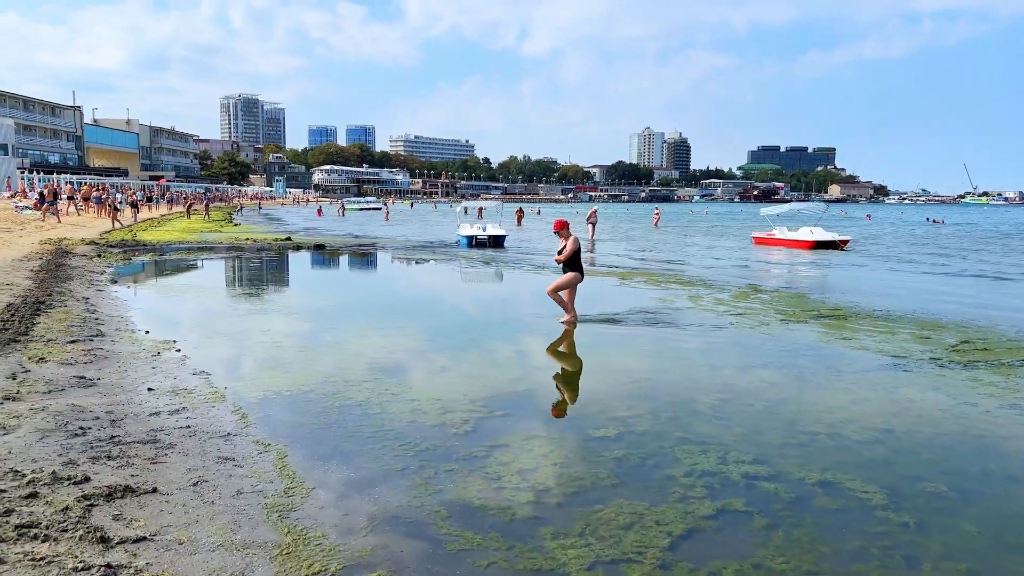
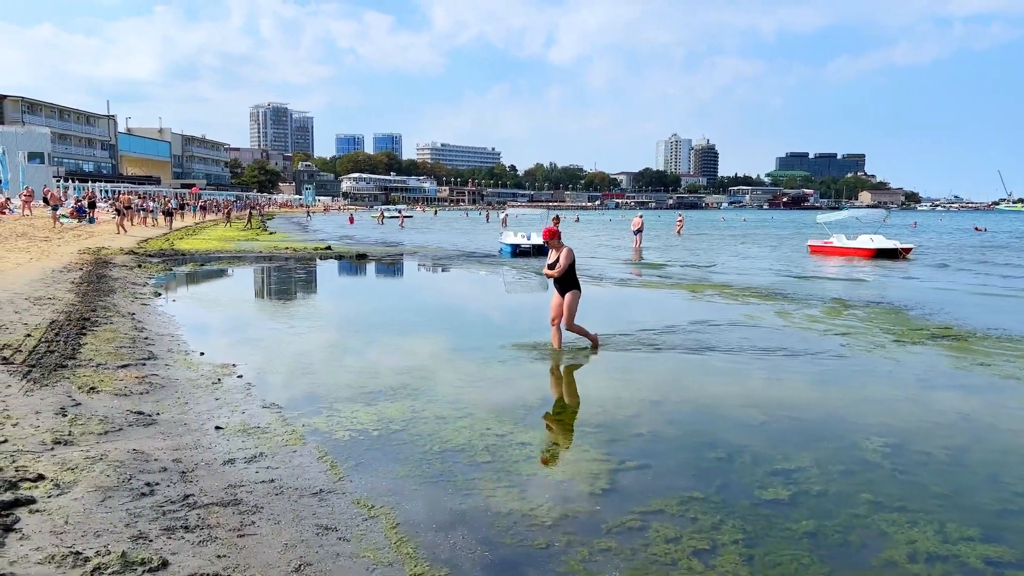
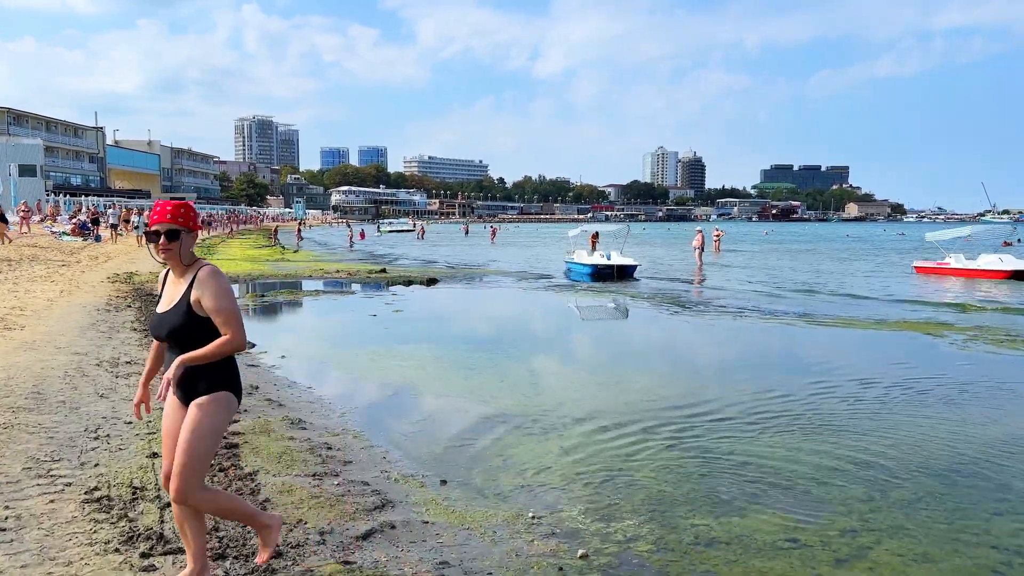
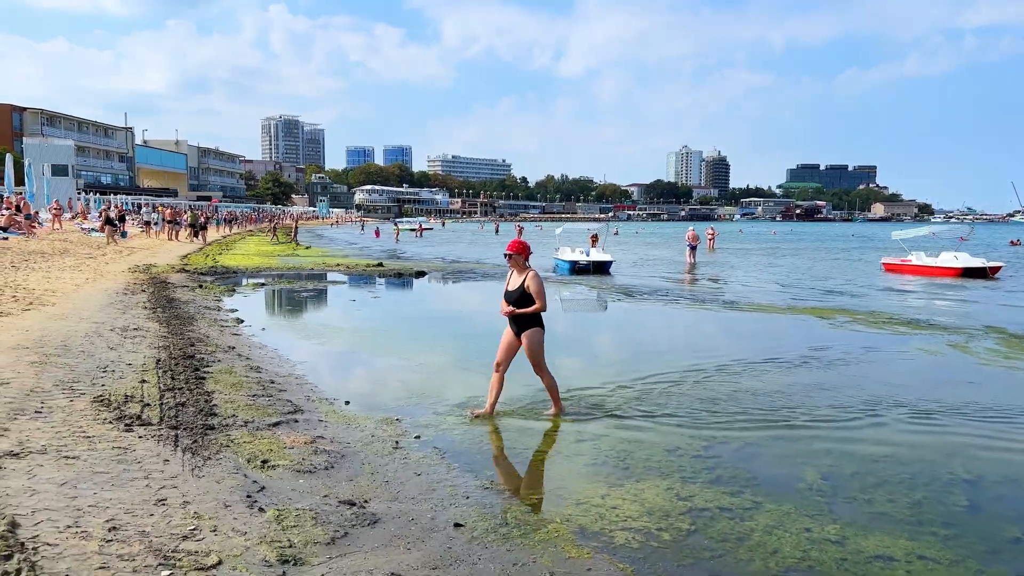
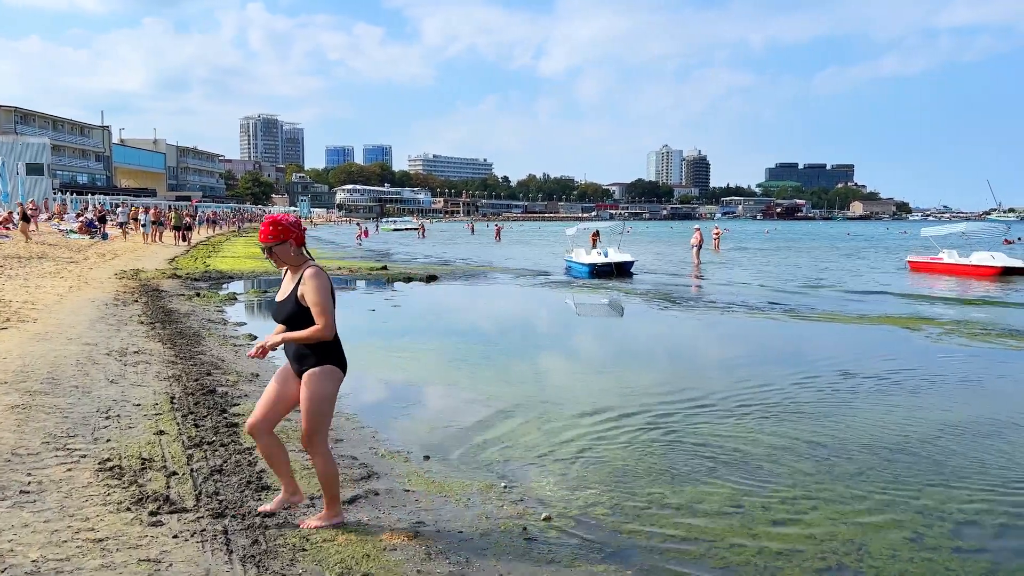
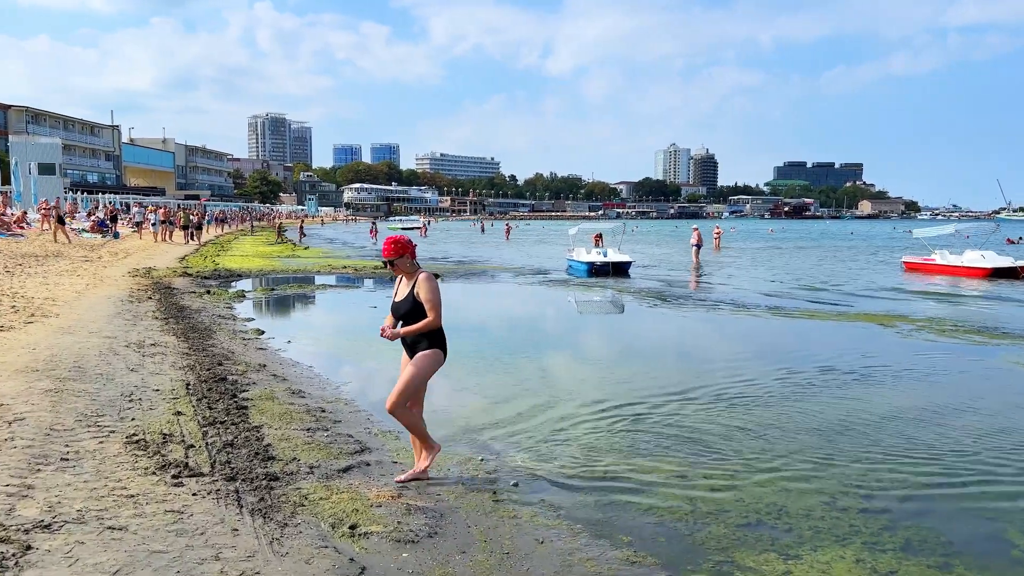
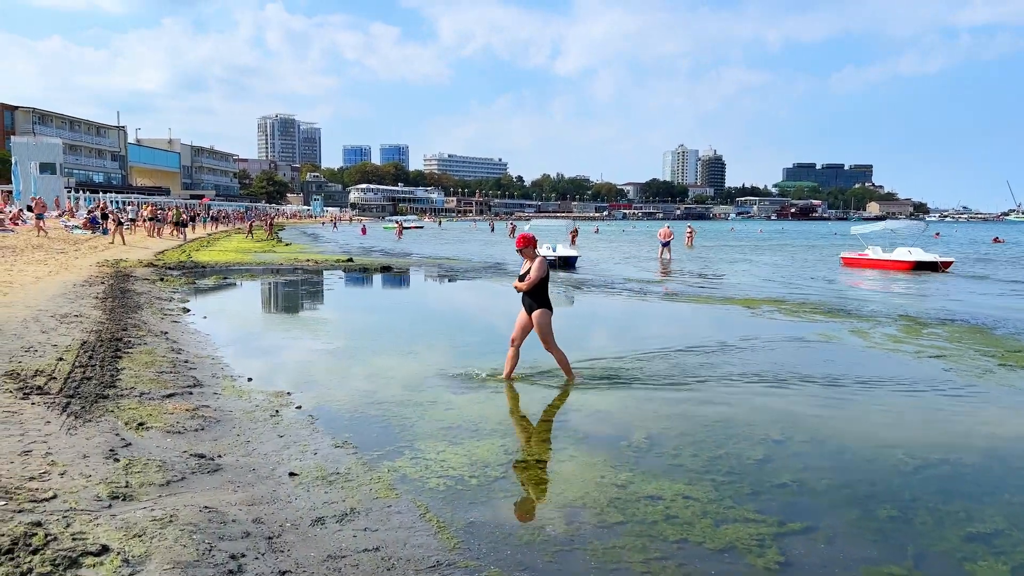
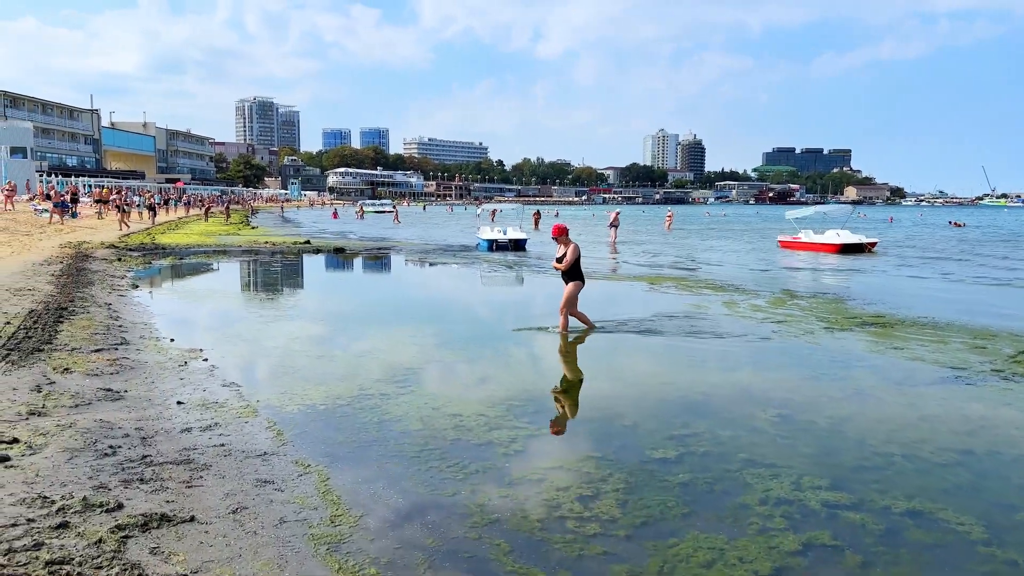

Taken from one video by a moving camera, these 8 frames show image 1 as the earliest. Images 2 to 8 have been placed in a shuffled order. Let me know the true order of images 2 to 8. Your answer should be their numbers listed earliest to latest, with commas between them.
8, 2, 7, 4, 6, 5, 3
